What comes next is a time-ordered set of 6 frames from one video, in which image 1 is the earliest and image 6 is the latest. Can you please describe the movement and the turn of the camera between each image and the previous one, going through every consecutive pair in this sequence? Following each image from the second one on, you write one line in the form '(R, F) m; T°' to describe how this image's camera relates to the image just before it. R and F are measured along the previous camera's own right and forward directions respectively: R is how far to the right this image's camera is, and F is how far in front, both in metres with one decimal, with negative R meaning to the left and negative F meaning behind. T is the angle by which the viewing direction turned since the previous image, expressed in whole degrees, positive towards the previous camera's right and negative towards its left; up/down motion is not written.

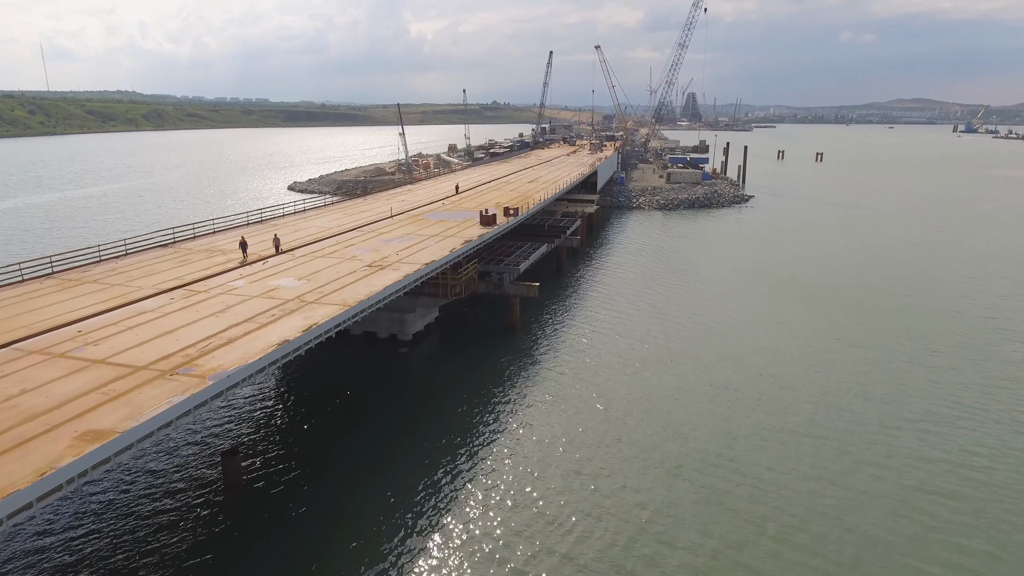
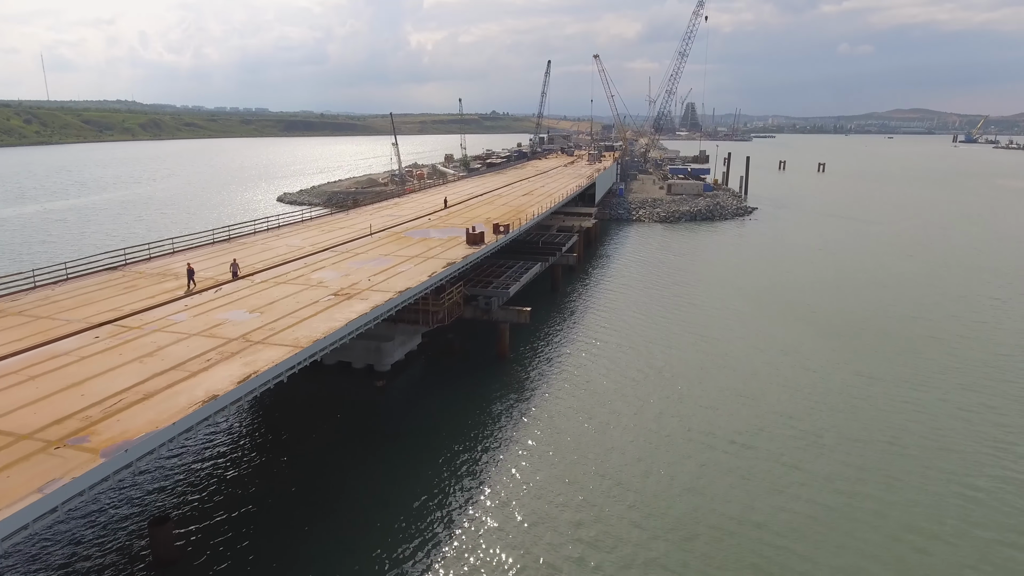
(+0.6, +3.0) m; 0°
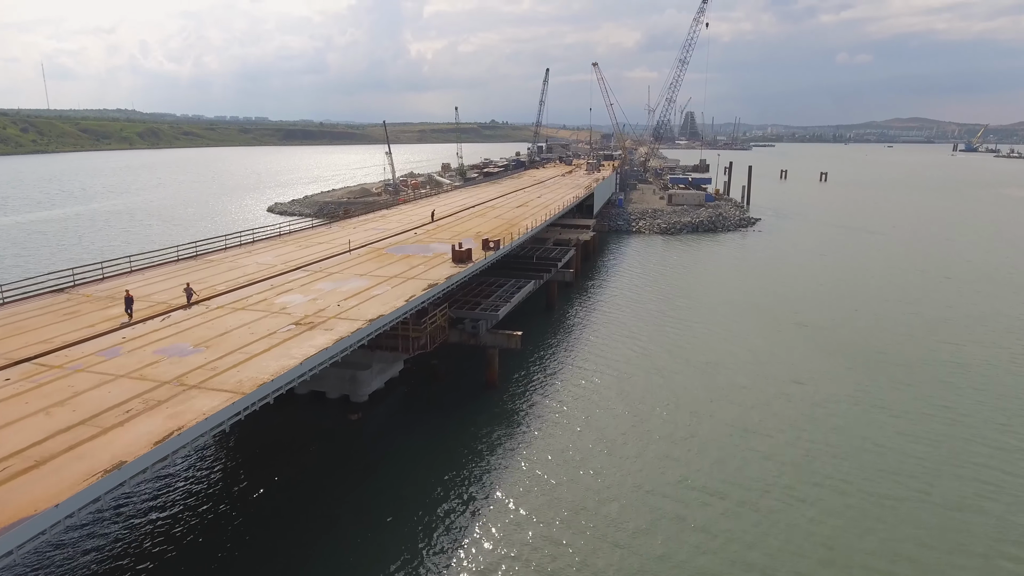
(+0.5, +2.6) m; 0°
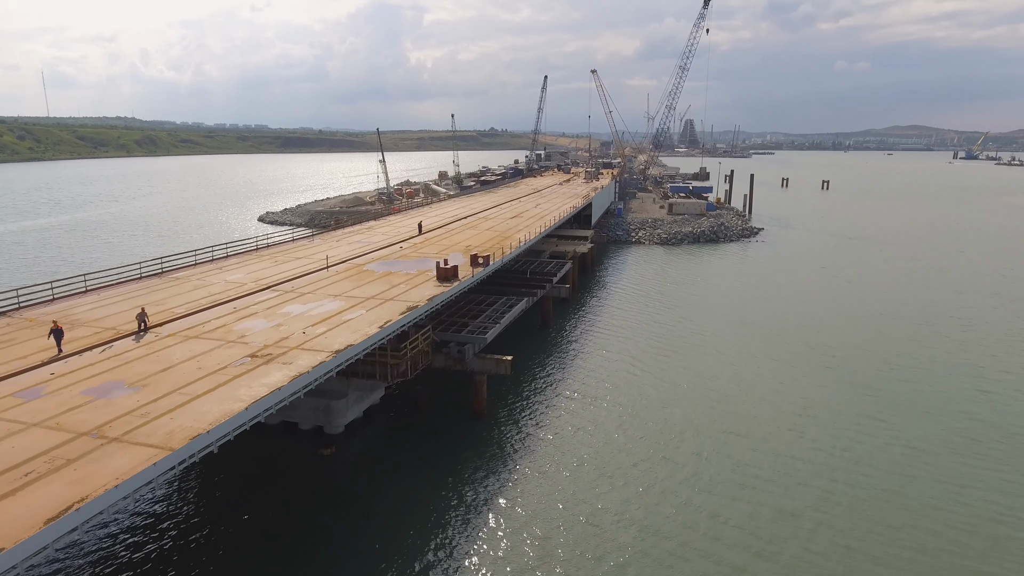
(+0.5, +2.2) m; 0°
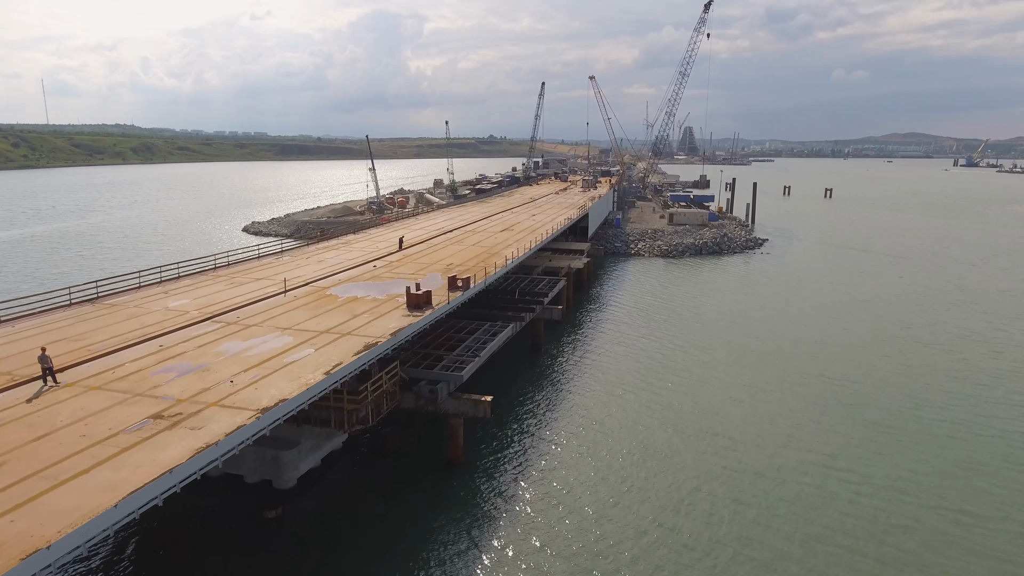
(+0.8, +3.4) m; 0°
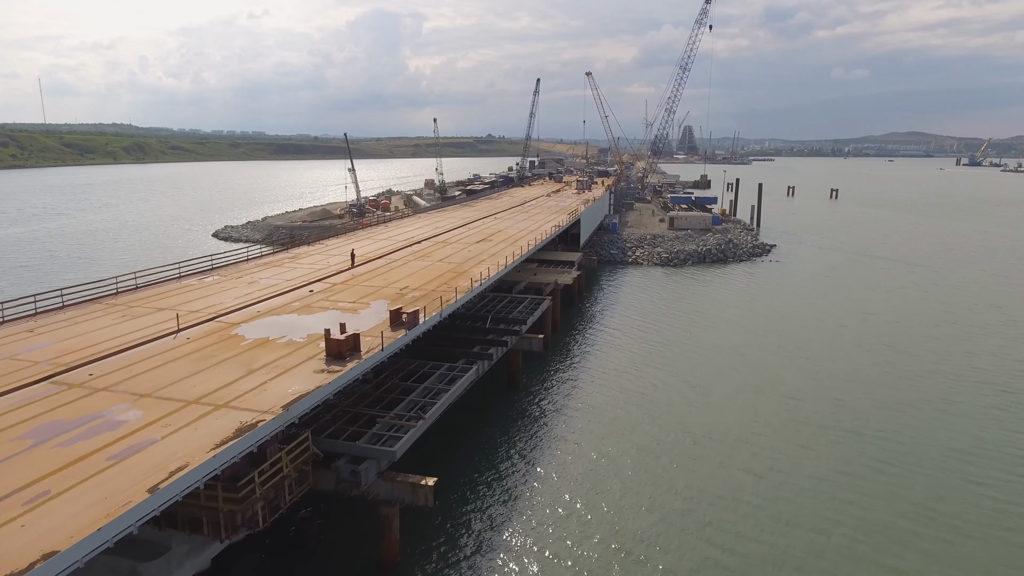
(+1.4, +5.7) m; 0°
